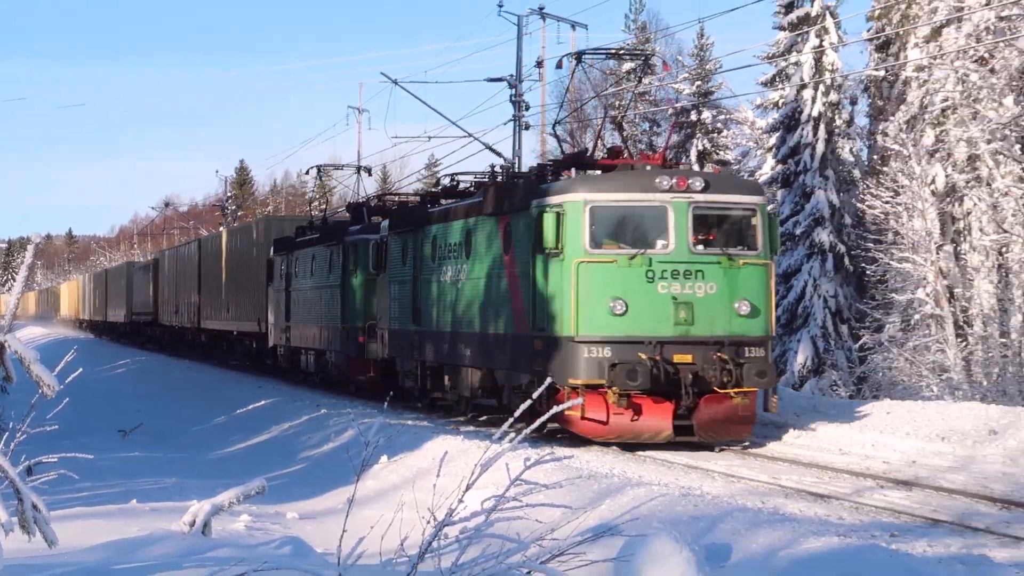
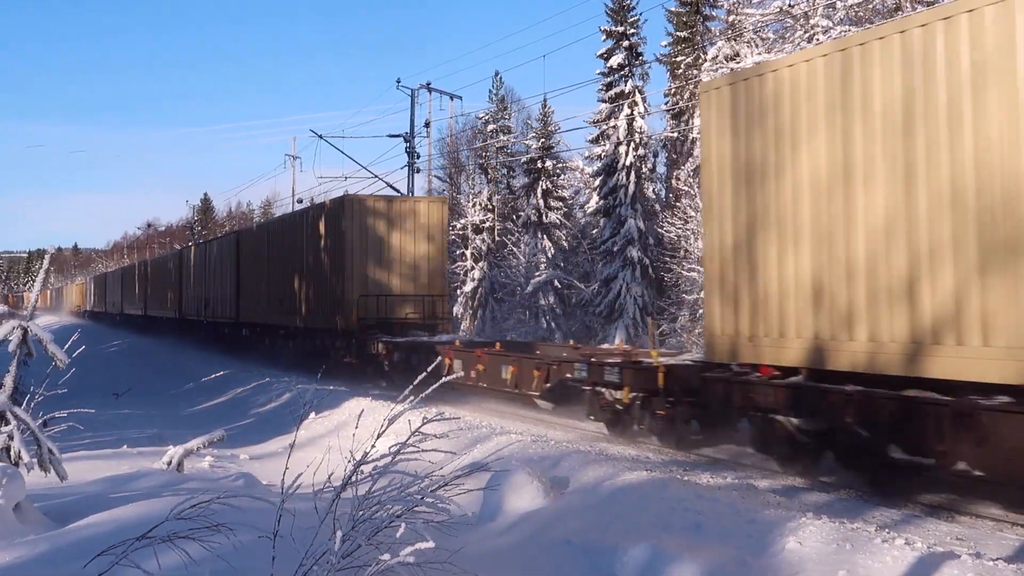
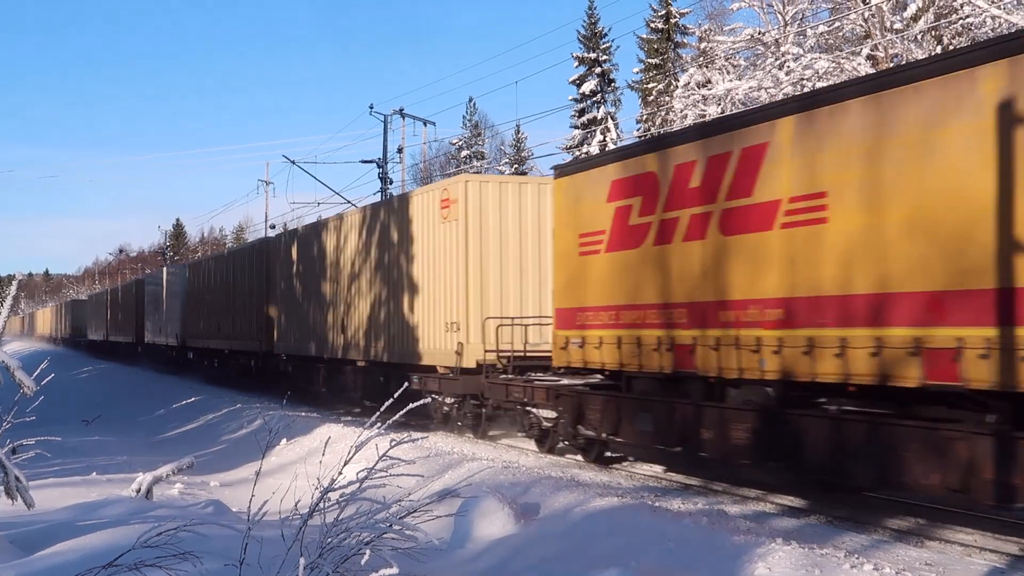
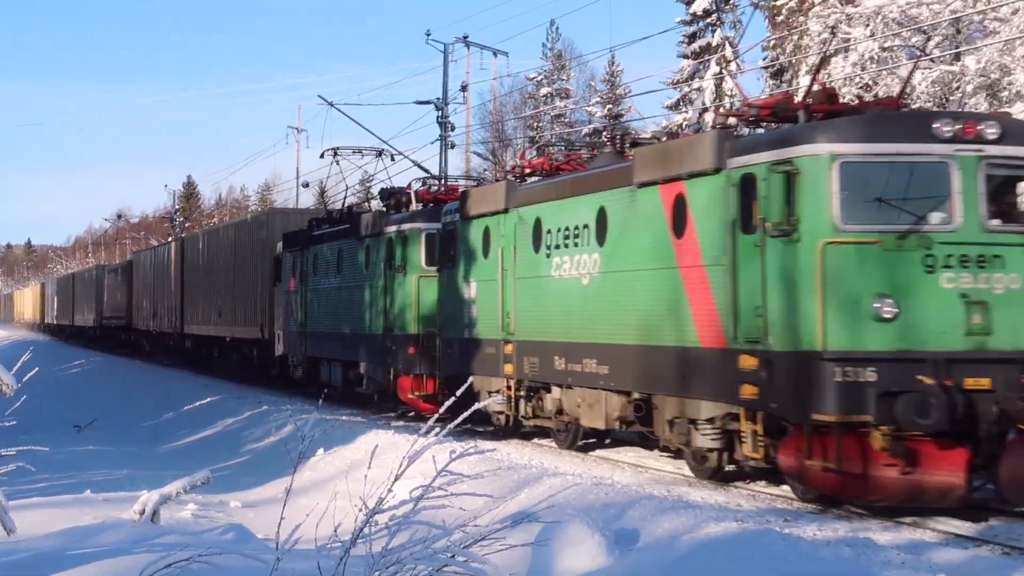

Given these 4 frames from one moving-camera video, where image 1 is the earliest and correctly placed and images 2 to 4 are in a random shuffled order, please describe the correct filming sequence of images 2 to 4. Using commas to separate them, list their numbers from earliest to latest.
4, 3, 2
